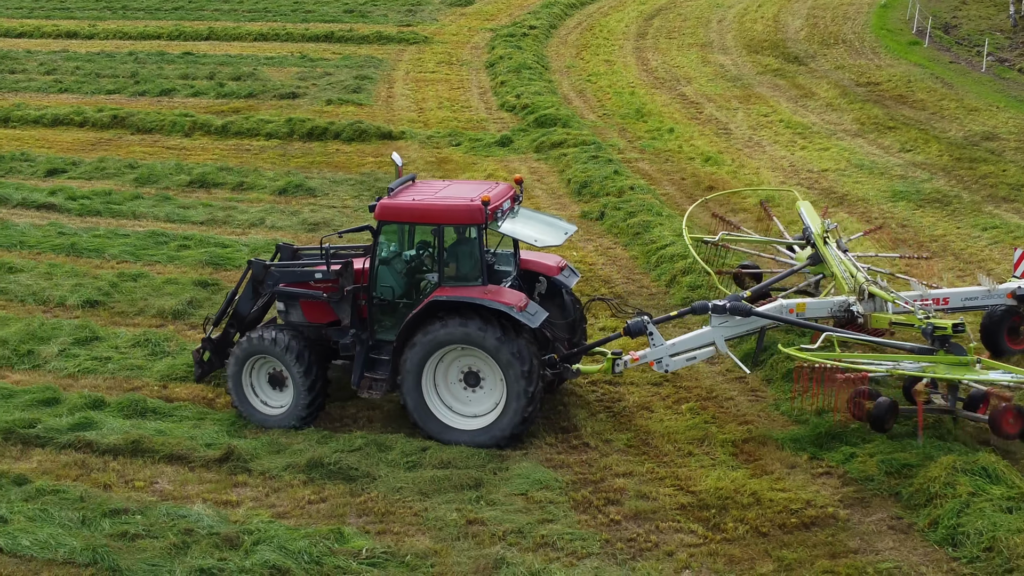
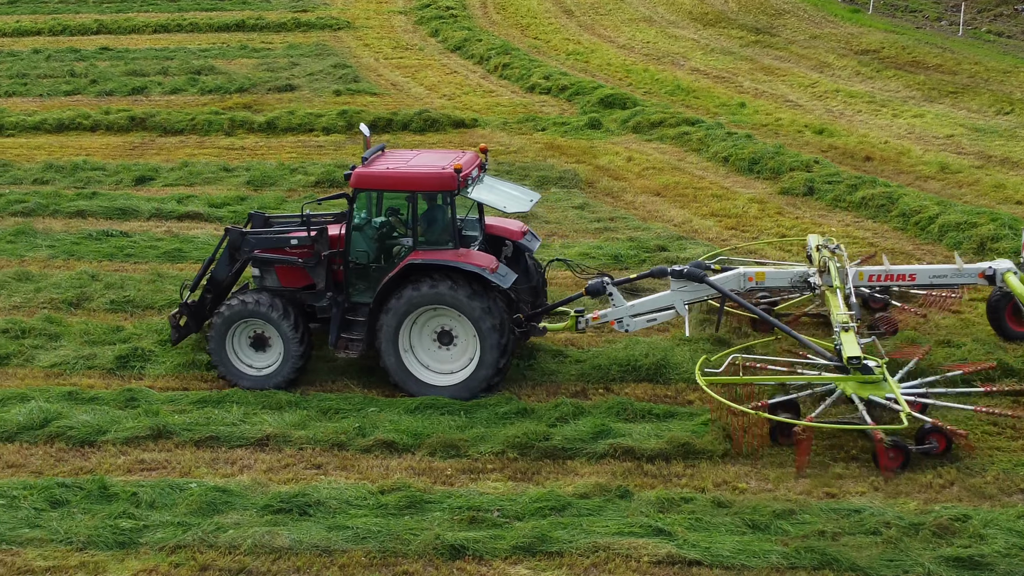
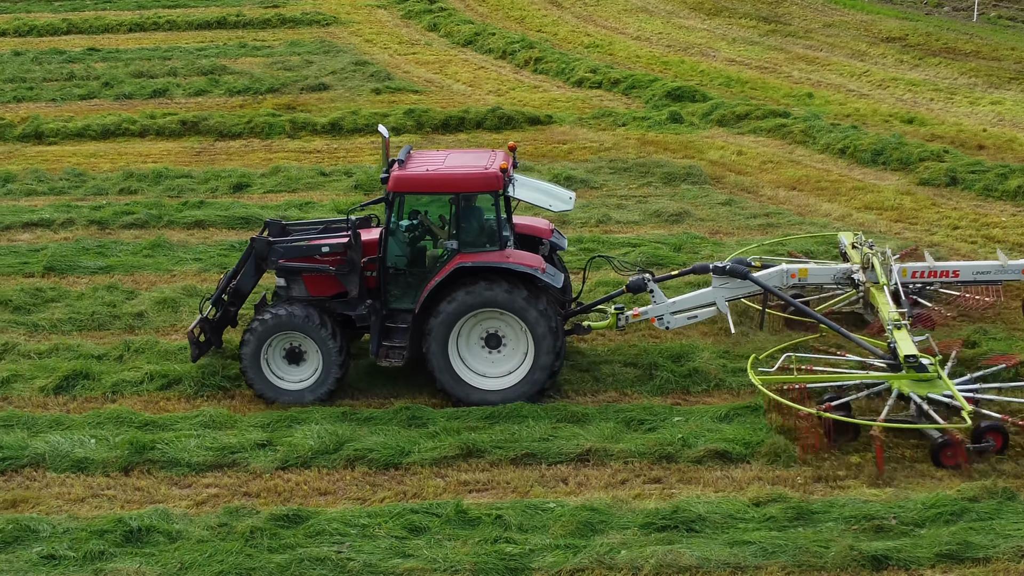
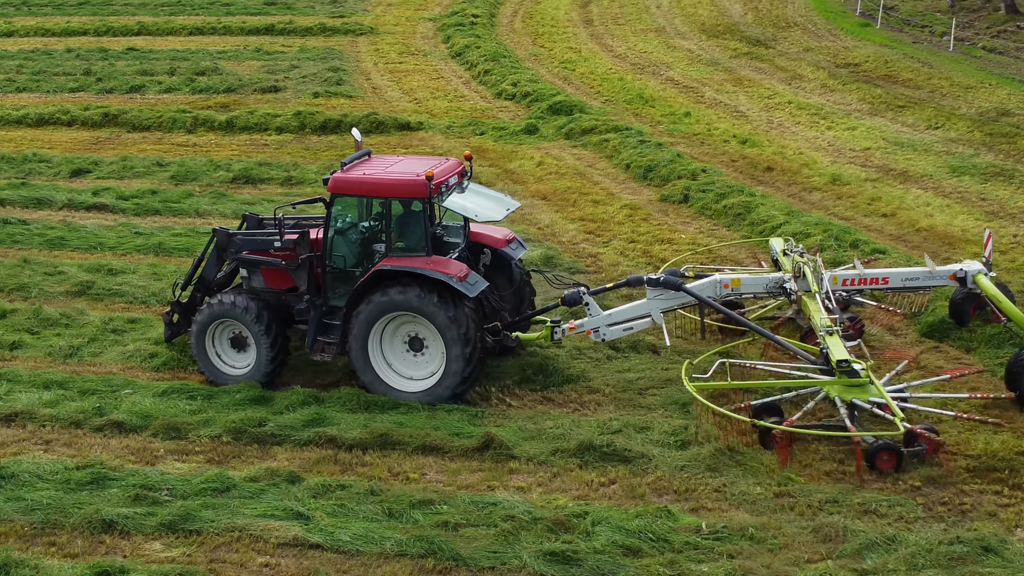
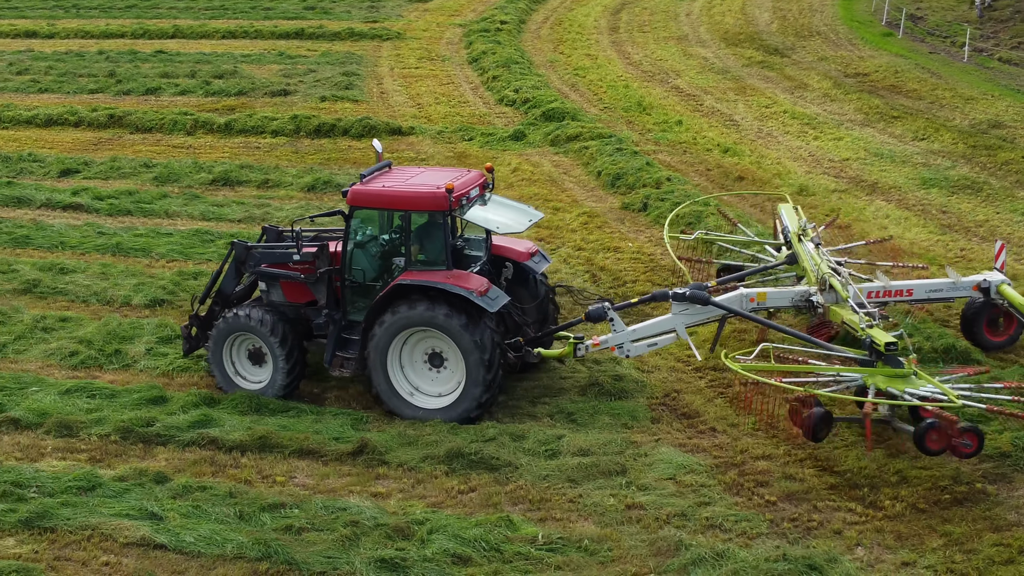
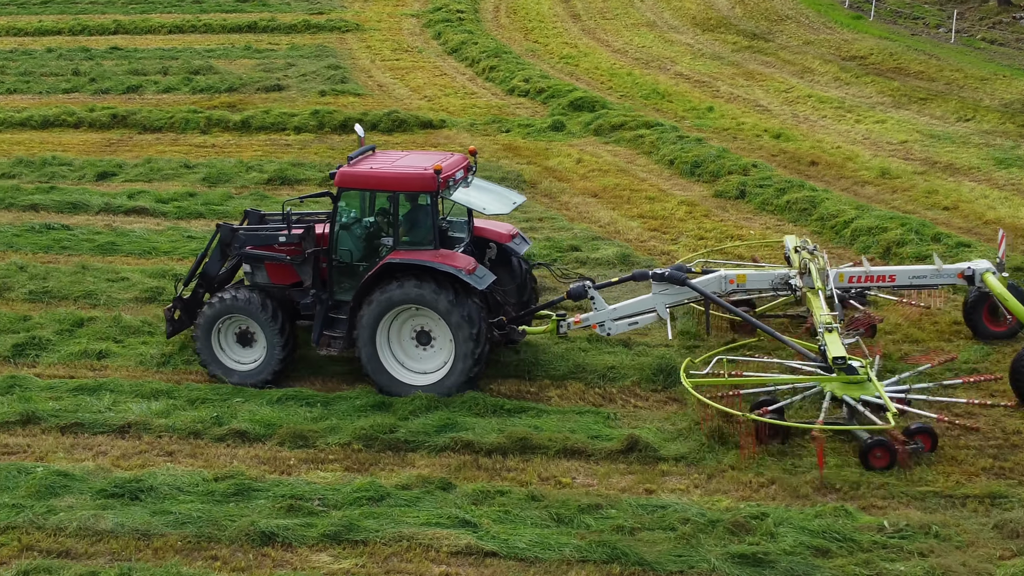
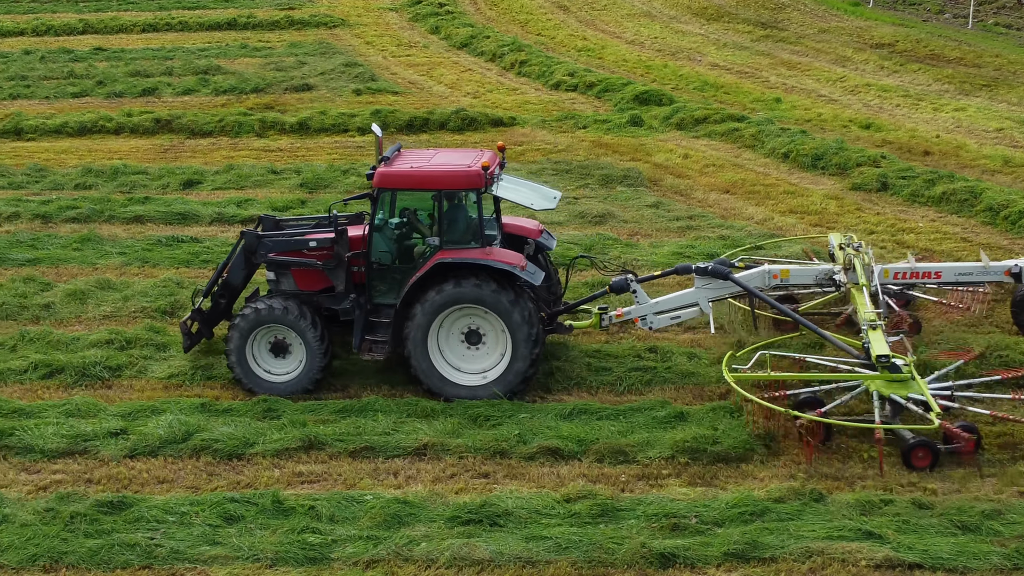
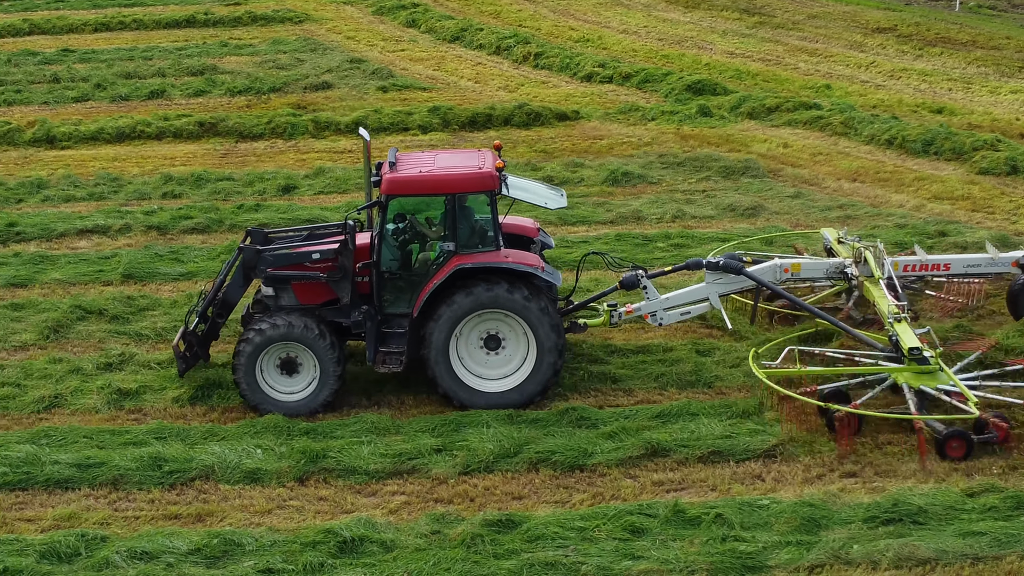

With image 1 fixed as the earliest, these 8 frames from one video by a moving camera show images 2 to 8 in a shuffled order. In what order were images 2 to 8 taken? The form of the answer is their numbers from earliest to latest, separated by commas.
5, 4, 6, 2, 7, 3, 8
